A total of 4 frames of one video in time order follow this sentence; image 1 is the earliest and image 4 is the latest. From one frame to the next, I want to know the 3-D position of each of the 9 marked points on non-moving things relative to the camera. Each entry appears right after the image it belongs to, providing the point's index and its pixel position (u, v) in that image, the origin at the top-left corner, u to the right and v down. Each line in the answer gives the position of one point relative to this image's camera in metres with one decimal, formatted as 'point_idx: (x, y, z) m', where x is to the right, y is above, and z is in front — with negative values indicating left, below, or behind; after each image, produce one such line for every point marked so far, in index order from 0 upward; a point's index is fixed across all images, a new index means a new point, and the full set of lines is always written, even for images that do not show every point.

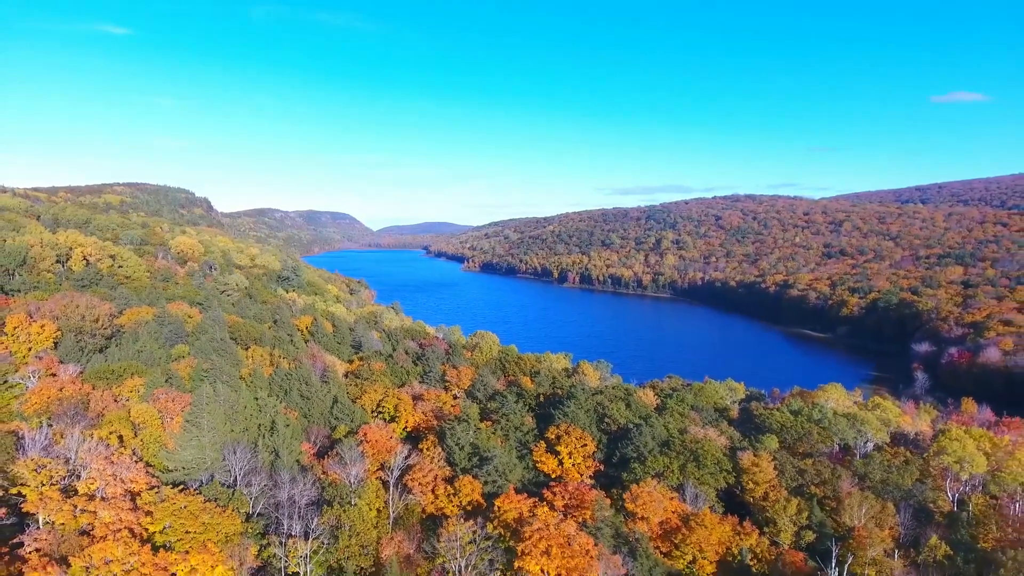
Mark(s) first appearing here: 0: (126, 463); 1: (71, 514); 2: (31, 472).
0: (-13.2, -6.0, +17.8) m
1: (-12.9, -6.6, +15.2) m
2: (-15.0, -5.7, +16.2) m
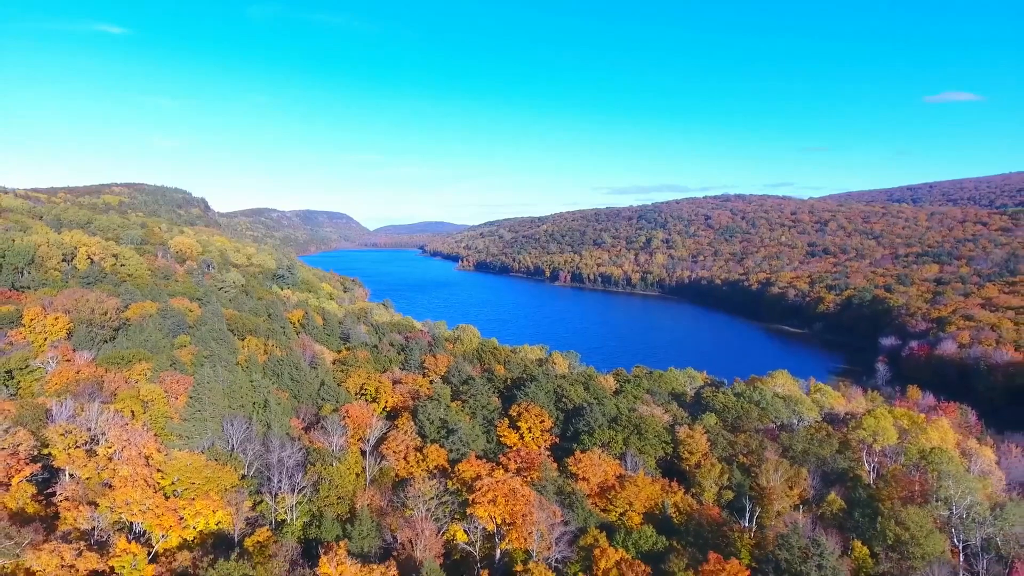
0: (-14.9, -5.7, +20.7) m
1: (-14.6, -6.3, +18.1) m
2: (-16.7, -5.5, +19.2) m
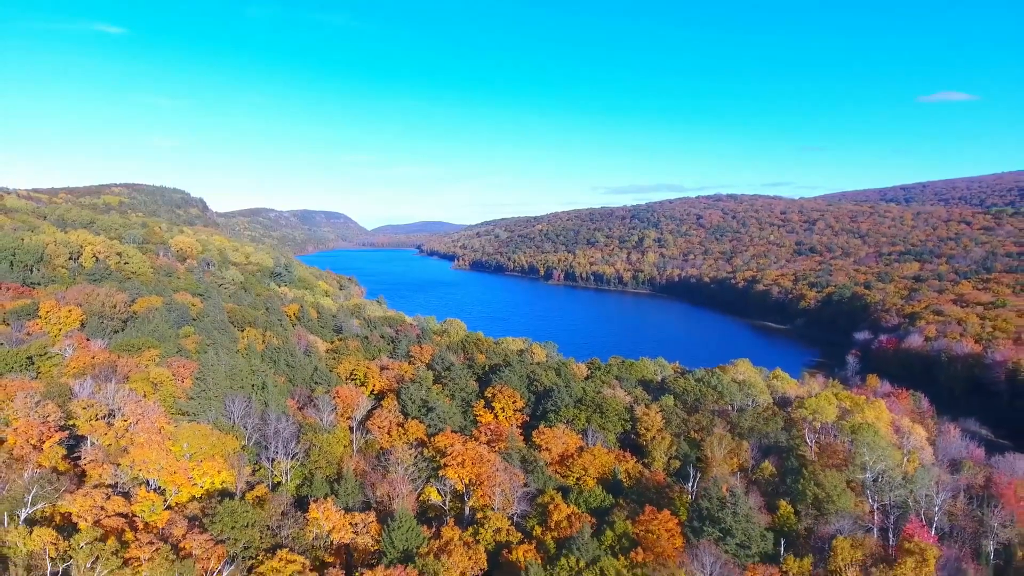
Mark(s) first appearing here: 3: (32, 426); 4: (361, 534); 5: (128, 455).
0: (-16.2, -5.3, +23.4) m
1: (-15.9, -6.0, +20.8) m
2: (-18.0, -5.1, +21.9) m
3: (-18.2, -5.3, +19.8) m
4: (-5.0, -8.2, +17.3) m
5: (-14.1, -6.1, +19.2) m
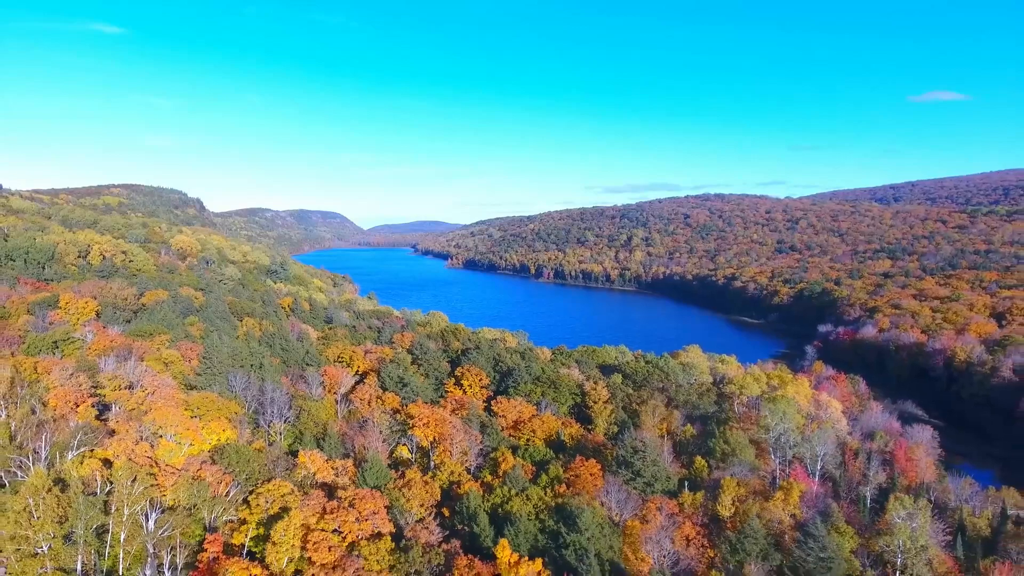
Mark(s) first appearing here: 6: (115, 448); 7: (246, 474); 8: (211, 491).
0: (-18.4, -4.9, +27.6) m
1: (-18.0, -5.5, +25.0) m
2: (-20.2, -4.6, +26.0) m
3: (-20.3, -4.8, +23.9) m
4: (-7.1, -7.7, +21.5) m
5: (-16.2, -5.7, +23.3) m
6: (-15.2, -6.2, +19.9) m
7: (-10.1, -7.1, +19.8) m
8: (-10.5, -7.1, +18.2) m
